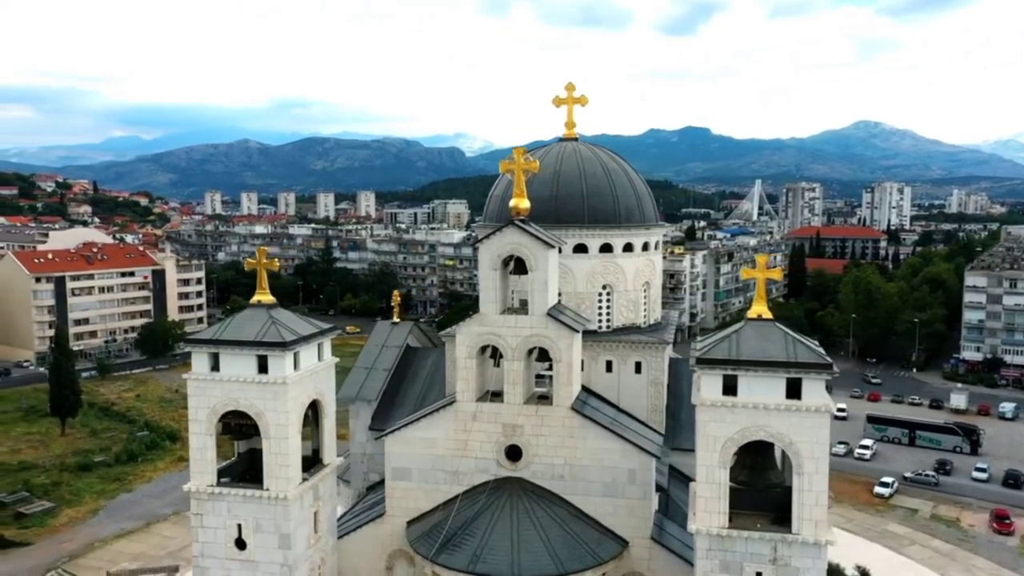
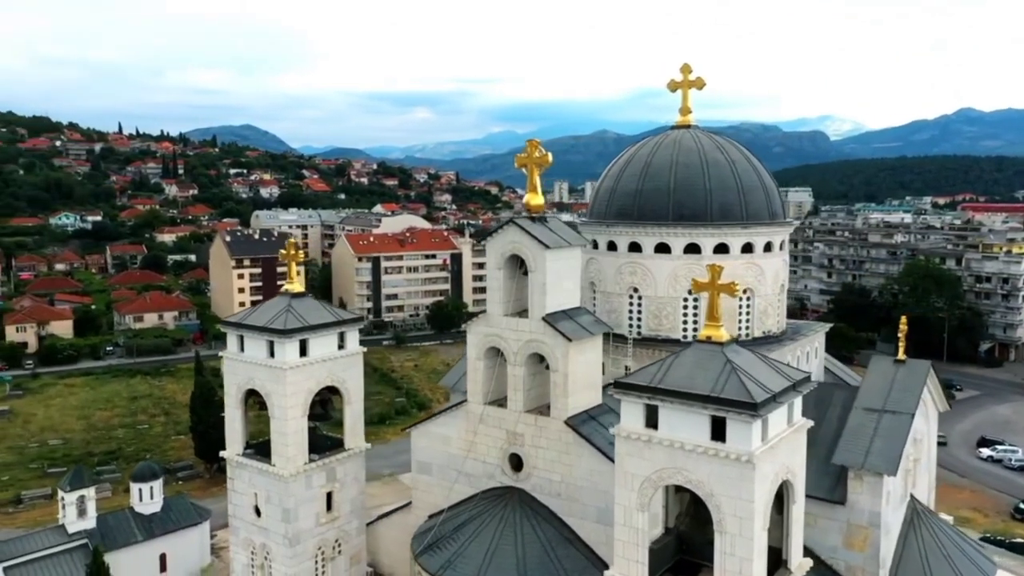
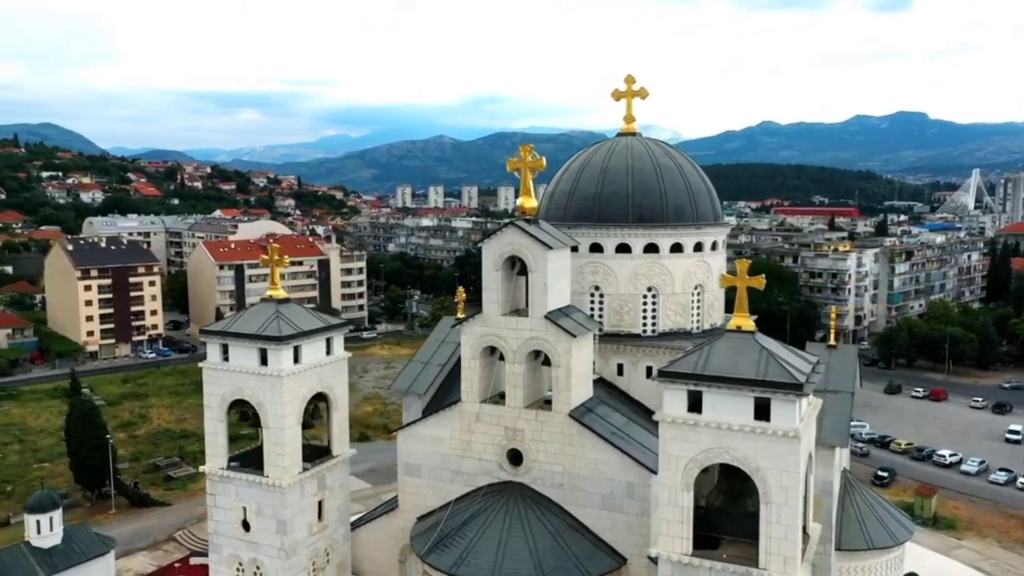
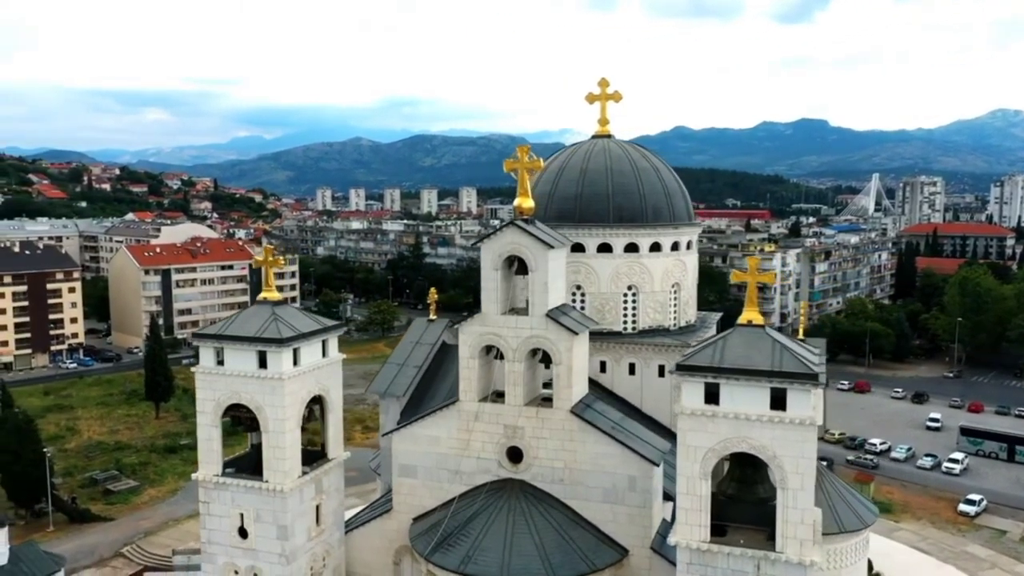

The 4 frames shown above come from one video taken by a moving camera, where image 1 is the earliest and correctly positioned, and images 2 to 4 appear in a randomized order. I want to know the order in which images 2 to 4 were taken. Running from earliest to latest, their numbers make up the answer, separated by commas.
4, 3, 2
